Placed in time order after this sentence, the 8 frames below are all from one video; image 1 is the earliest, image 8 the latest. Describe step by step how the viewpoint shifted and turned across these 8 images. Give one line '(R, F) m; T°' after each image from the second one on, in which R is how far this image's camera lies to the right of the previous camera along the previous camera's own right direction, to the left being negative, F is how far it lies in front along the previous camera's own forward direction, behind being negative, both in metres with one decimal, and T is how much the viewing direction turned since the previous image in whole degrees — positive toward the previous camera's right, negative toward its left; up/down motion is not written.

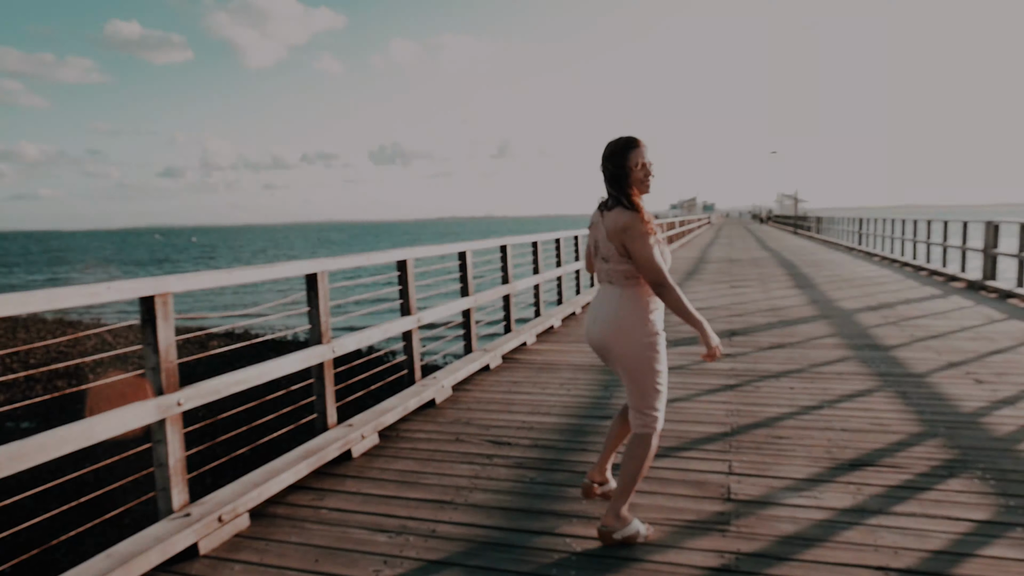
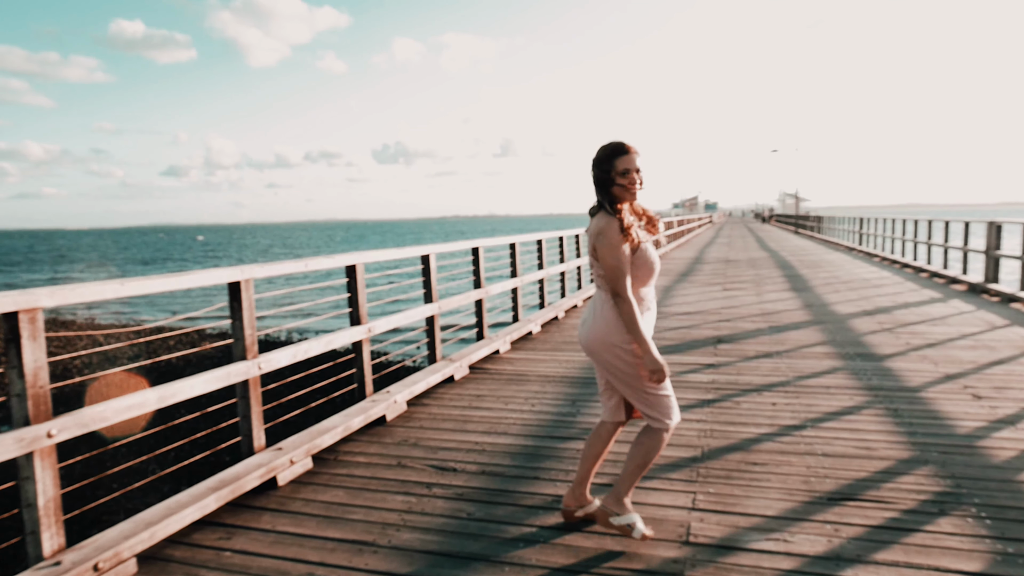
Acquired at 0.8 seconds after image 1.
(+0.3, +0.4) m; 0°
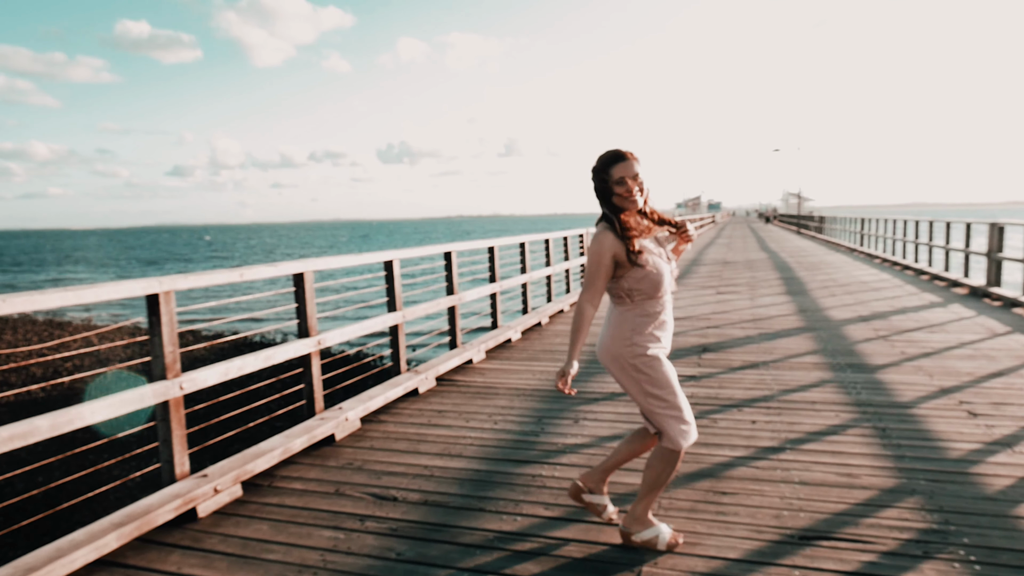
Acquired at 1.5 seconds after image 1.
(+0.2, +0.3) m; 0°
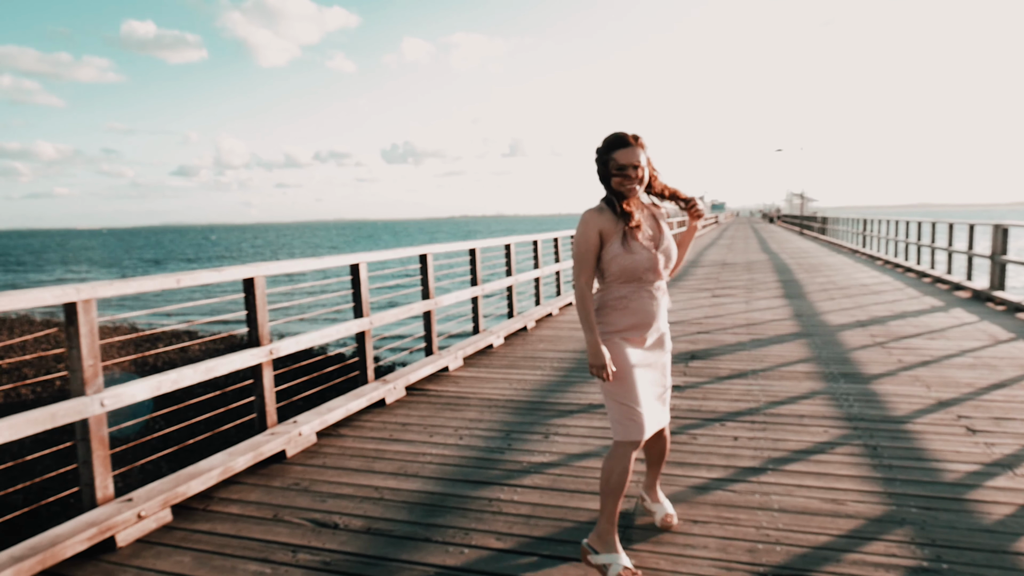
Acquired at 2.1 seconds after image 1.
(+0.2, +0.3) m; 0°
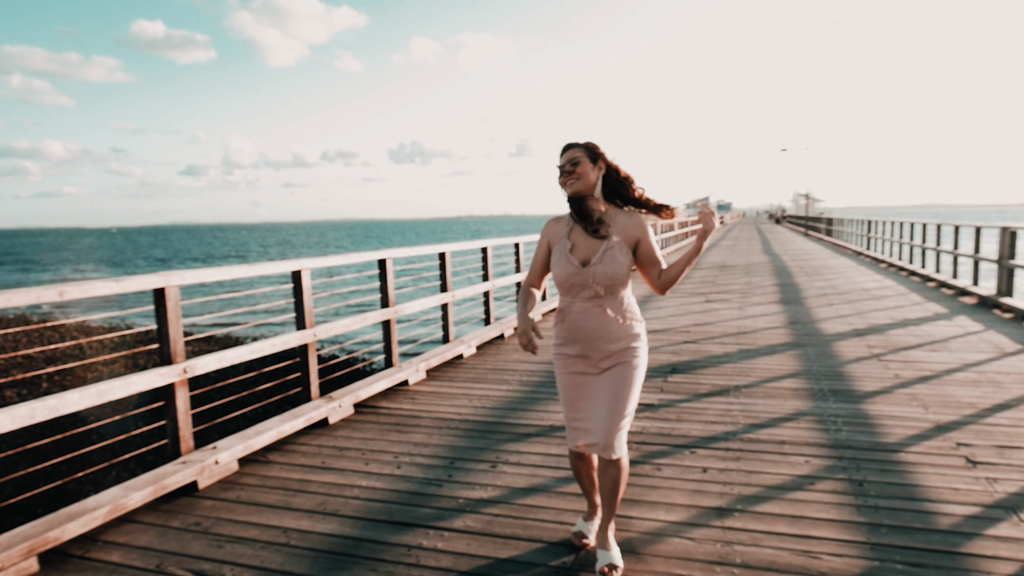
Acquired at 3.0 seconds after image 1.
(+0.3, +0.4) m; -1°
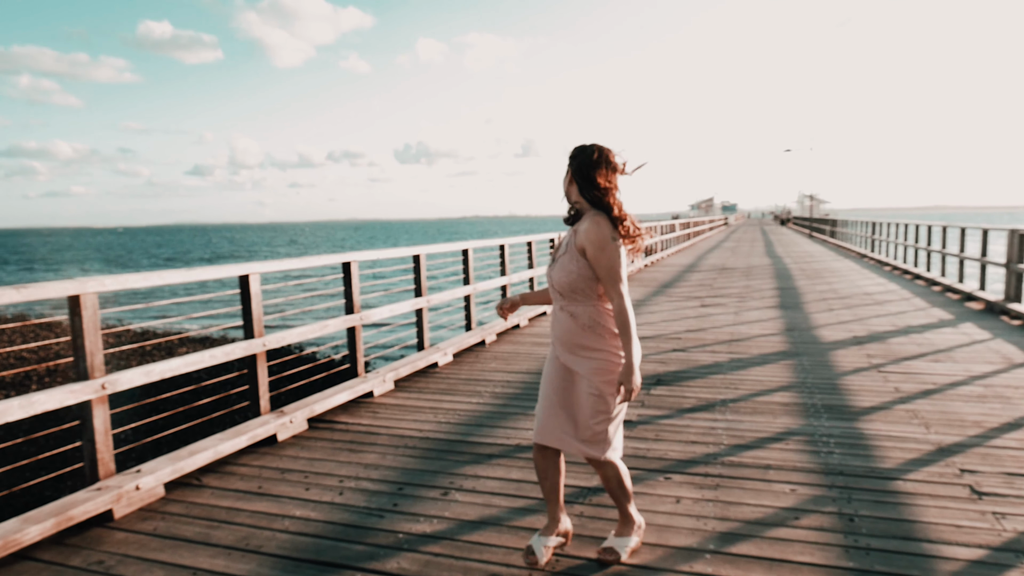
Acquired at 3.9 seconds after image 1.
(+0.2, +0.3) m; 0°
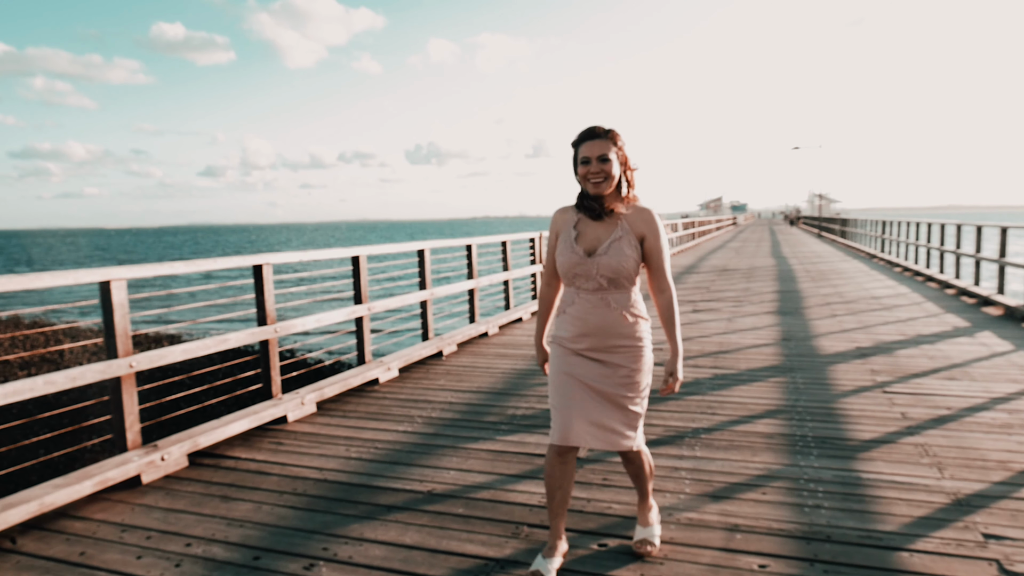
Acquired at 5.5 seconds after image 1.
(+0.4, +0.7) m; -1°
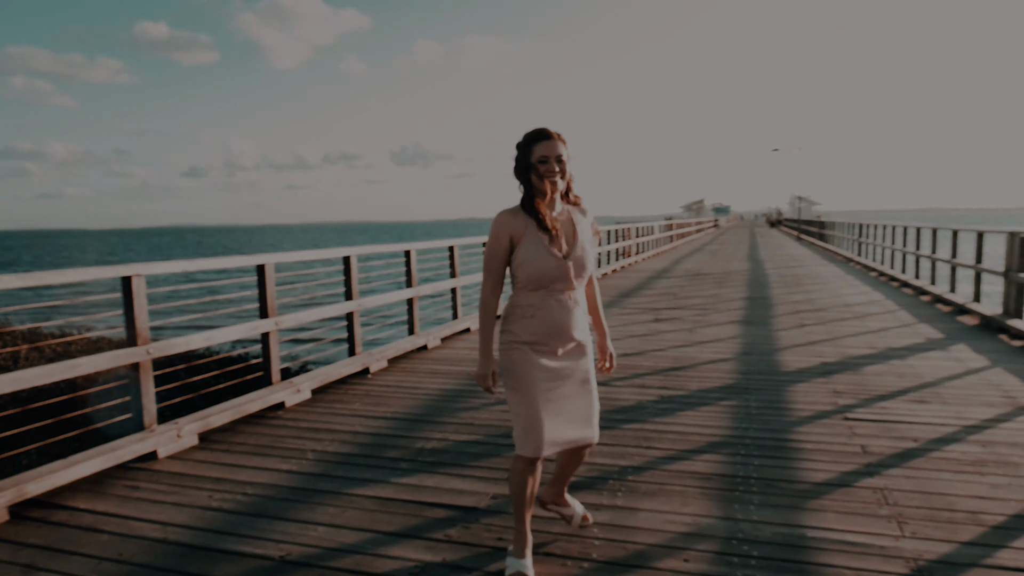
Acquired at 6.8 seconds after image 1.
(+0.4, +0.5) m; +1°
